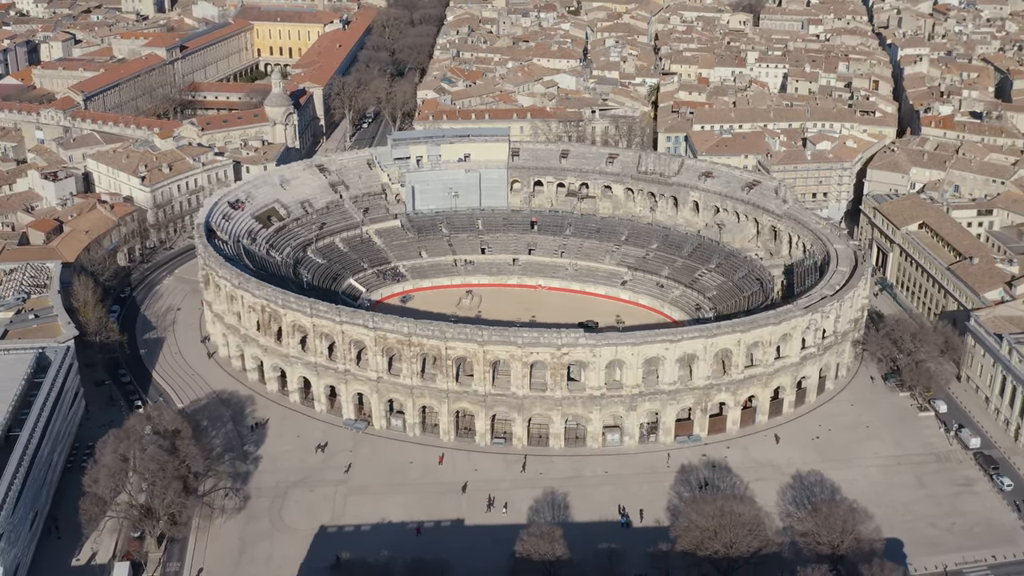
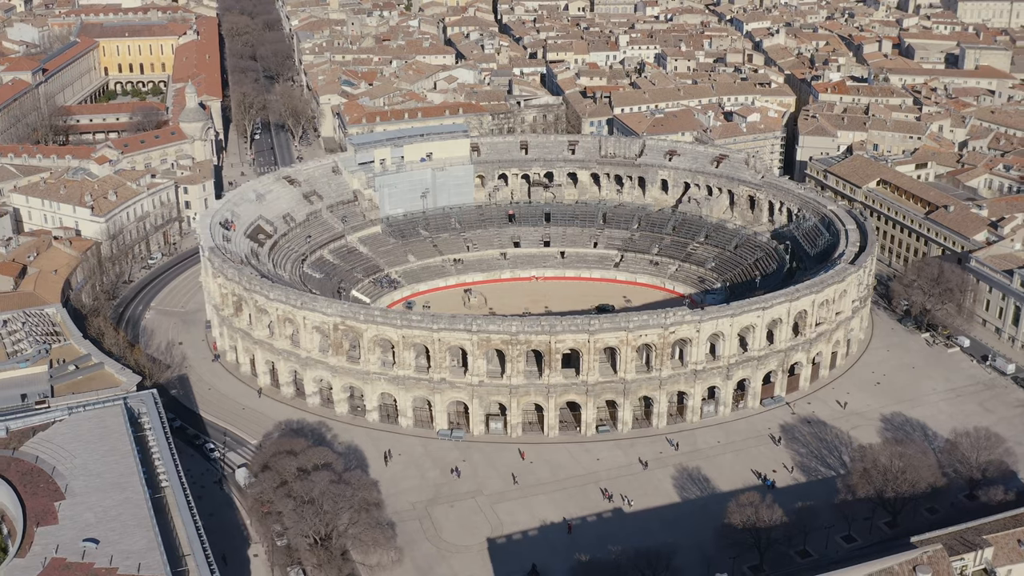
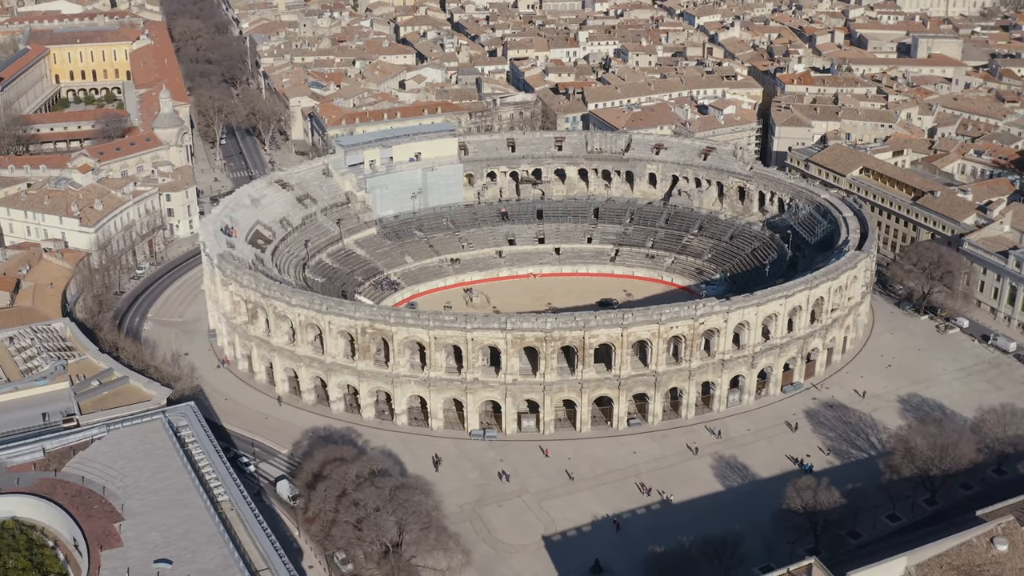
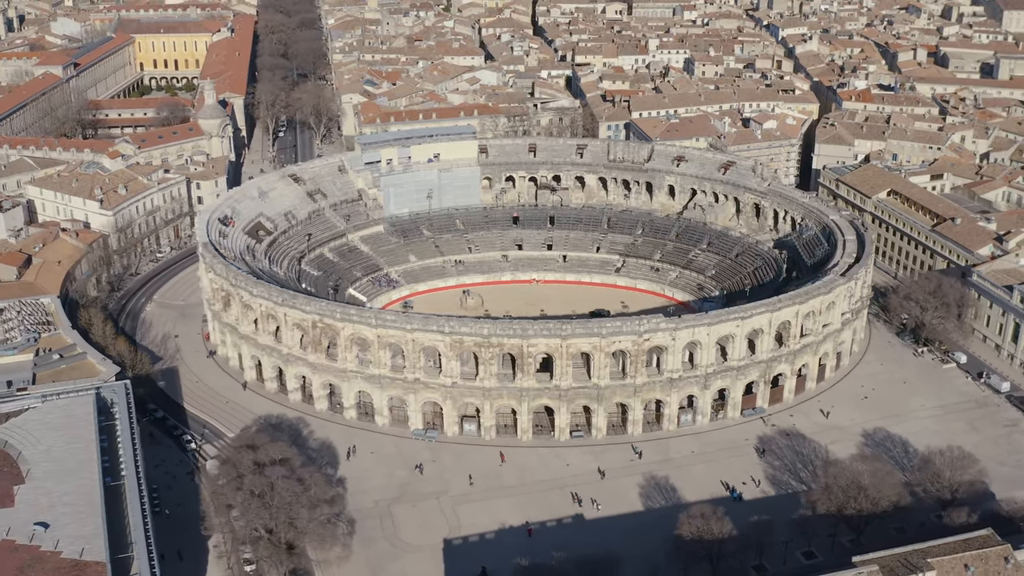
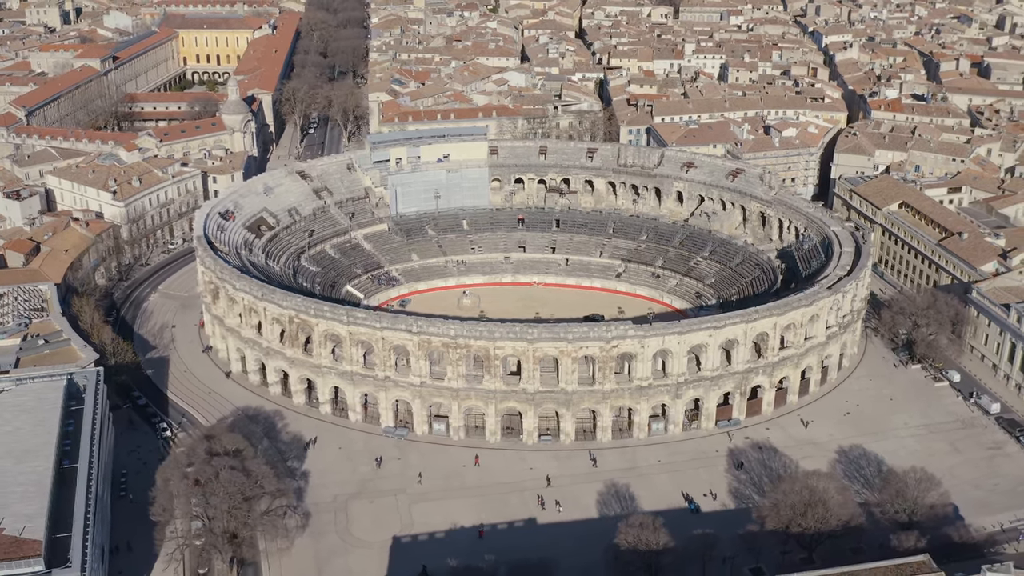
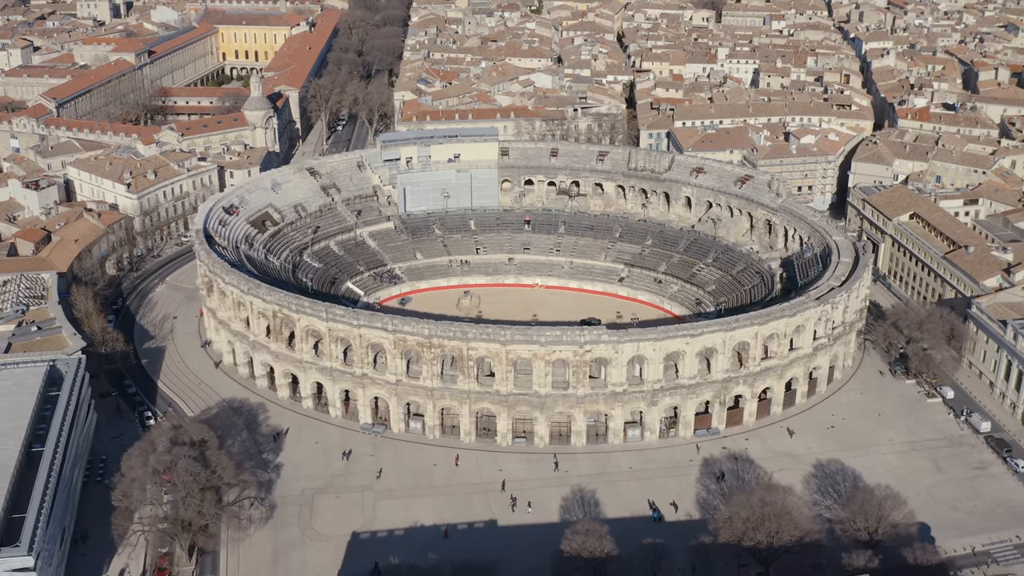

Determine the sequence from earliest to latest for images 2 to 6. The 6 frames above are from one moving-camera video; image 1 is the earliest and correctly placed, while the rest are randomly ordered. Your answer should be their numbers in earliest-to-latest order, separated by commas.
6, 5, 4, 2, 3
